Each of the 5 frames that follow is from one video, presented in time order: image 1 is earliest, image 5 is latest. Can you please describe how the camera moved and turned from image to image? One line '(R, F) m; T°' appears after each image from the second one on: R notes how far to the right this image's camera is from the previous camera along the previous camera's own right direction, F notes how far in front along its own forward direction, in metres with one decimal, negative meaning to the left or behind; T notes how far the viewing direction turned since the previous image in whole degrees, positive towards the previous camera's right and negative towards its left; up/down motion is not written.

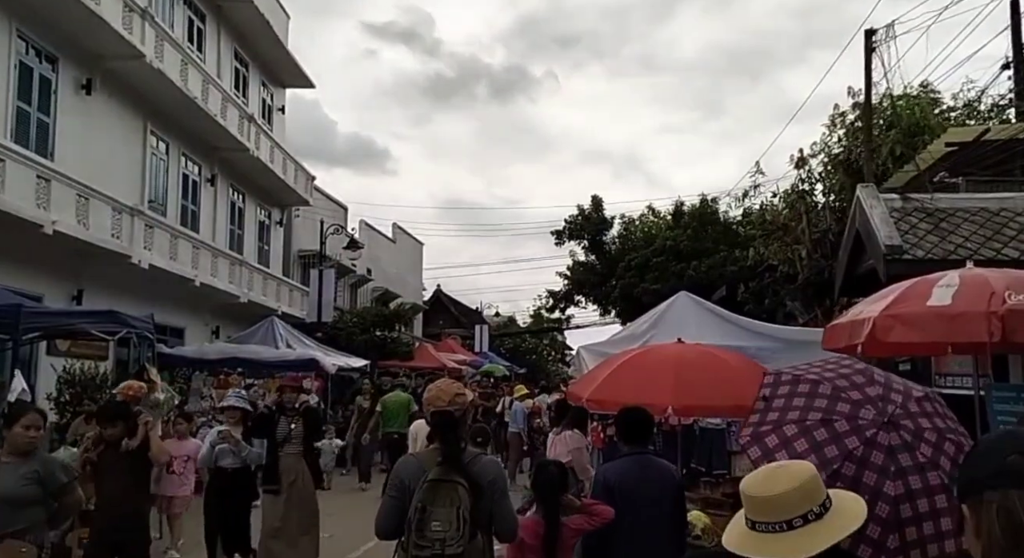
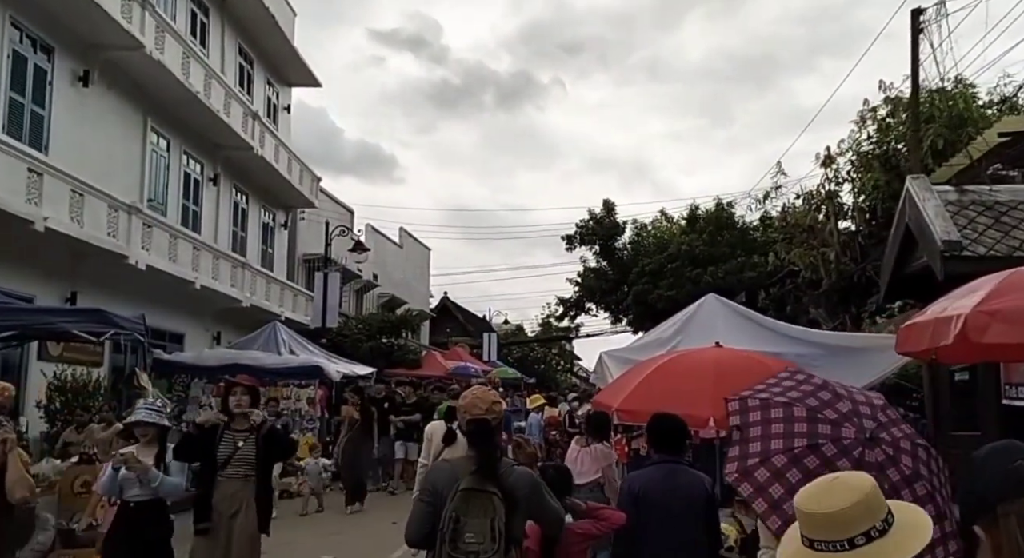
(-0.1, +0.8) m; 0°
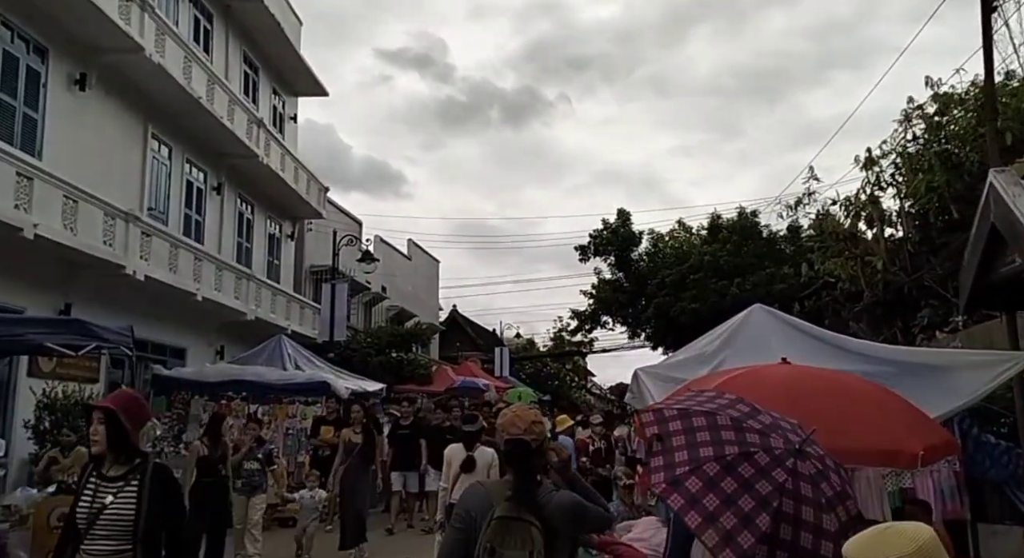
(-0.2, +1.0) m; -1°
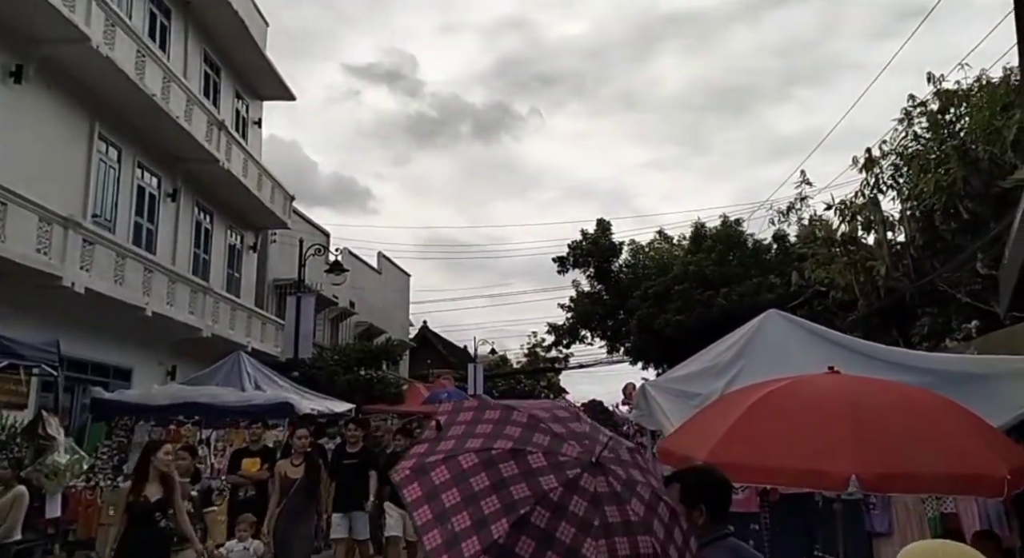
(-0.1, +1.3) m; +2°
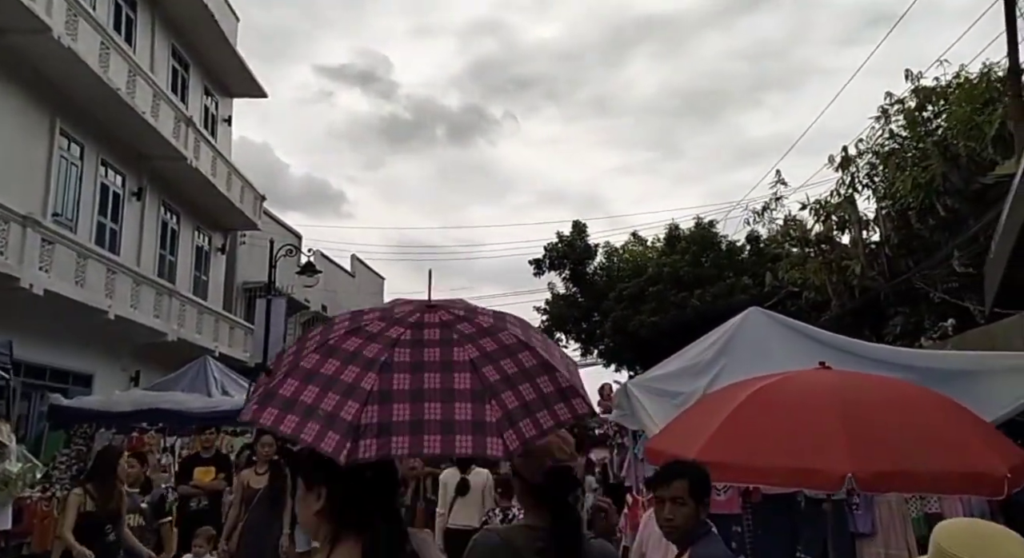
(0.0, +0.3) m; +2°
